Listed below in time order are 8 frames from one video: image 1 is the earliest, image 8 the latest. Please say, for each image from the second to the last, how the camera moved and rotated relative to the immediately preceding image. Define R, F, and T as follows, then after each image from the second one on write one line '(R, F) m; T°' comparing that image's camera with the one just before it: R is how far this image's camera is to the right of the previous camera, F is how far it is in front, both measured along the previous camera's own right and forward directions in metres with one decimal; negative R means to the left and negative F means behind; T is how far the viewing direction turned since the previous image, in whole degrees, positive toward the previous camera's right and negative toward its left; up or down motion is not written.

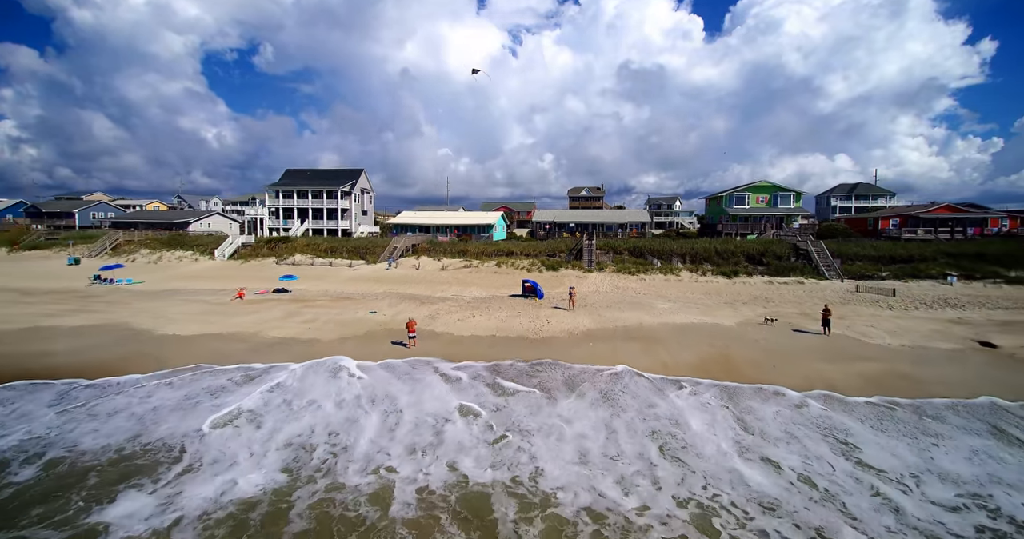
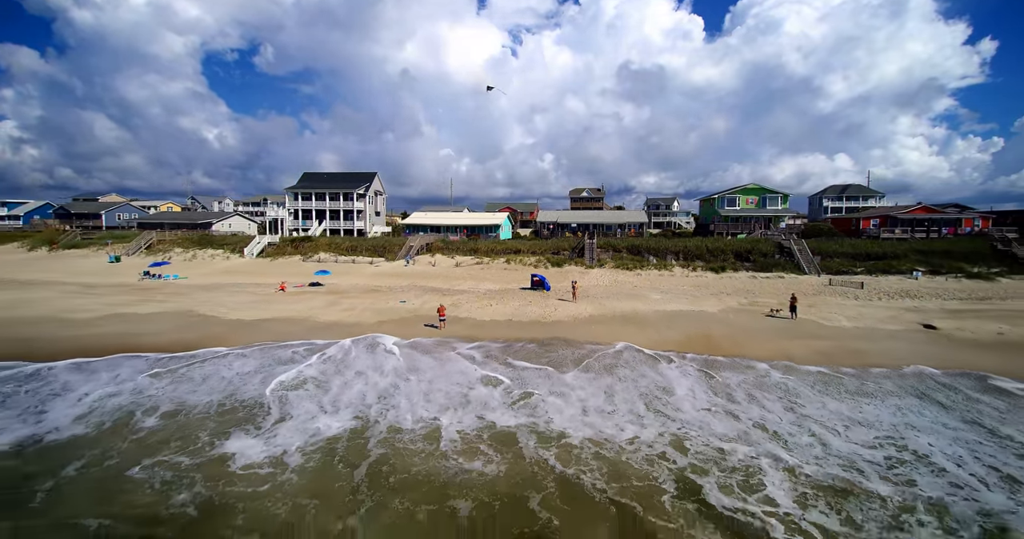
(-0.5, -2.5) m; 0°
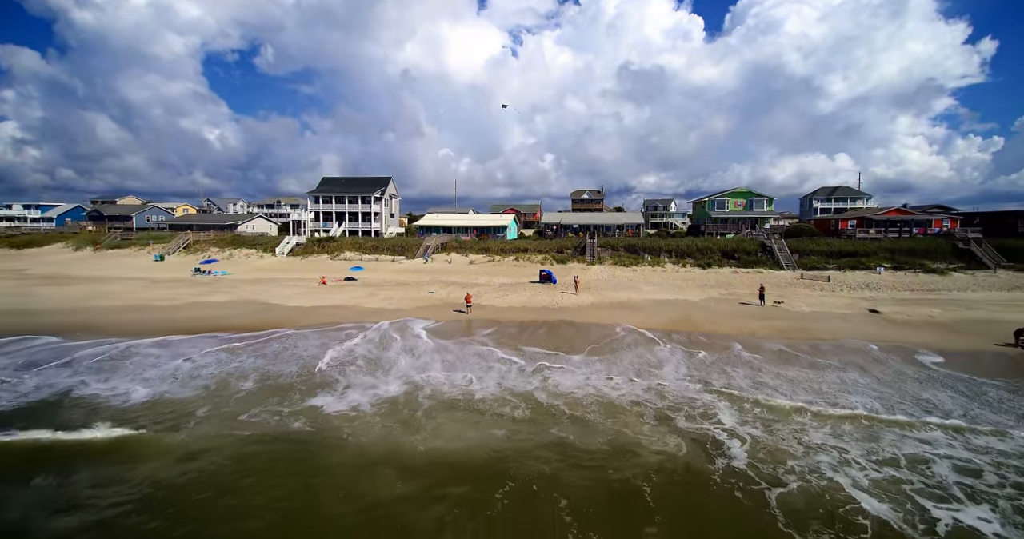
(-0.6, -3.2) m; 0°
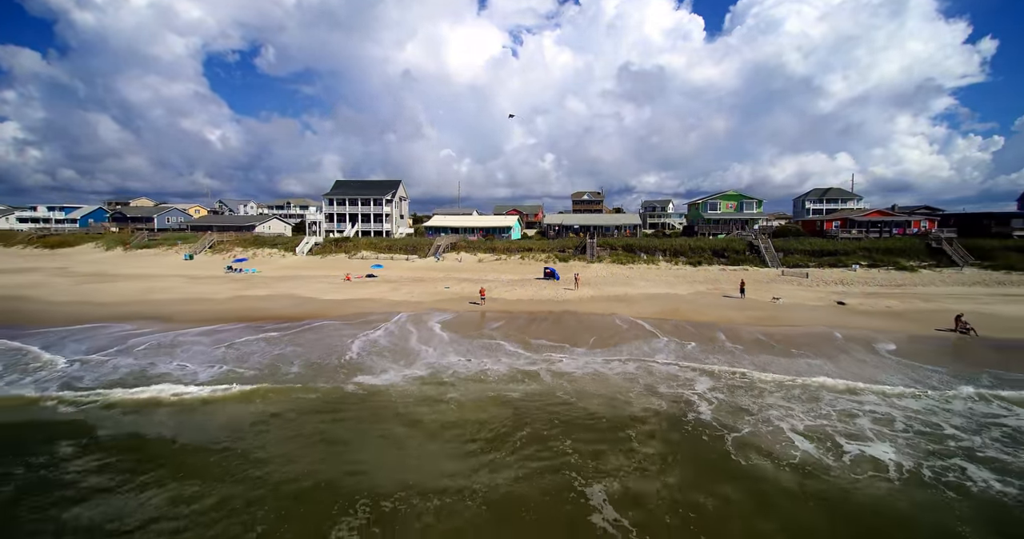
(-0.4, -2.5) m; 0°
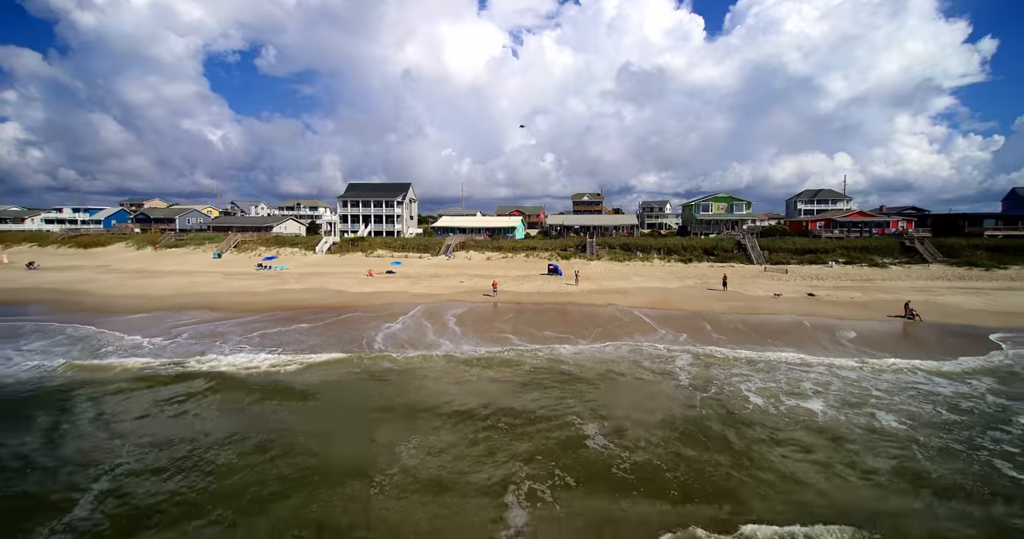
(-0.4, -2.9) m; 0°
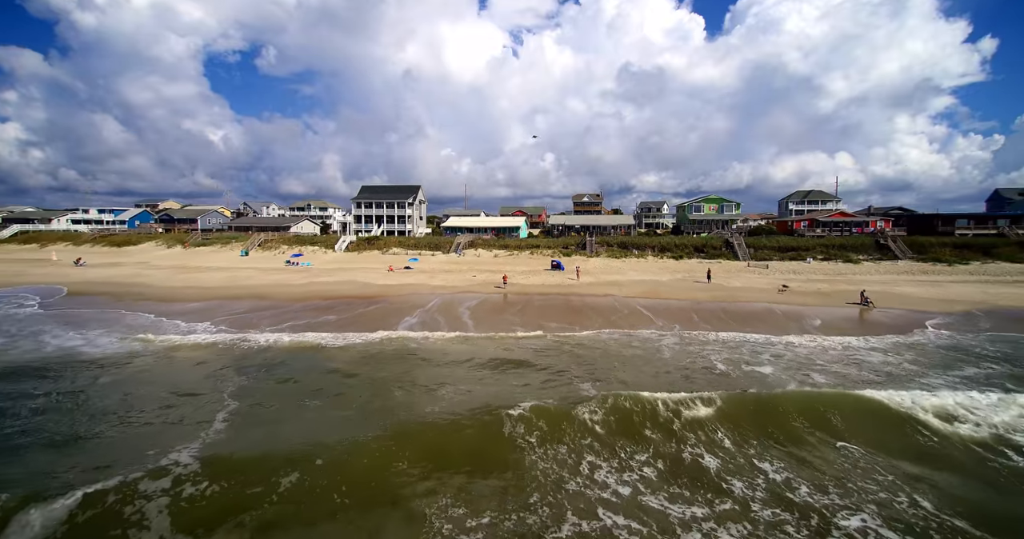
(-0.5, -3.2) m; 0°
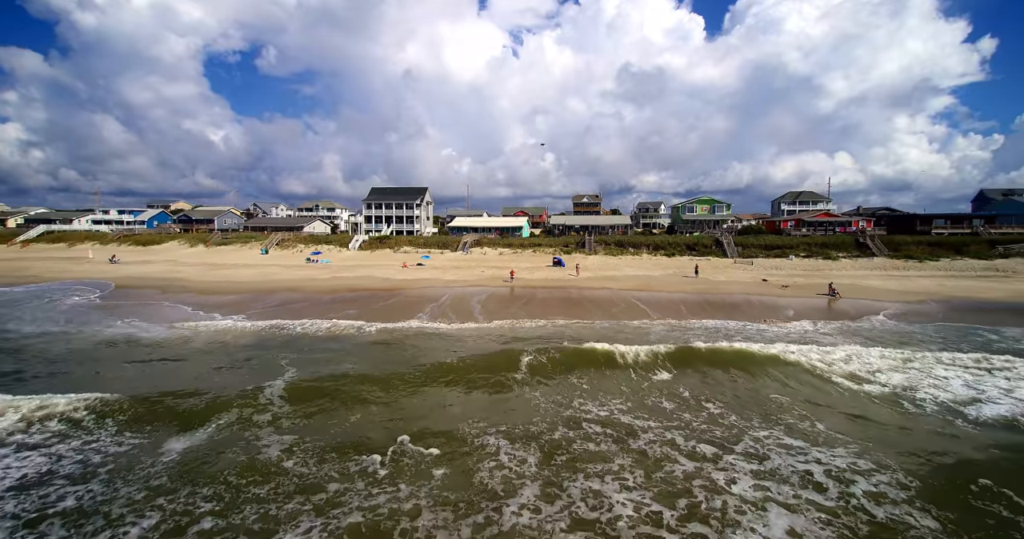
(-0.3, -2.9) m; 0°
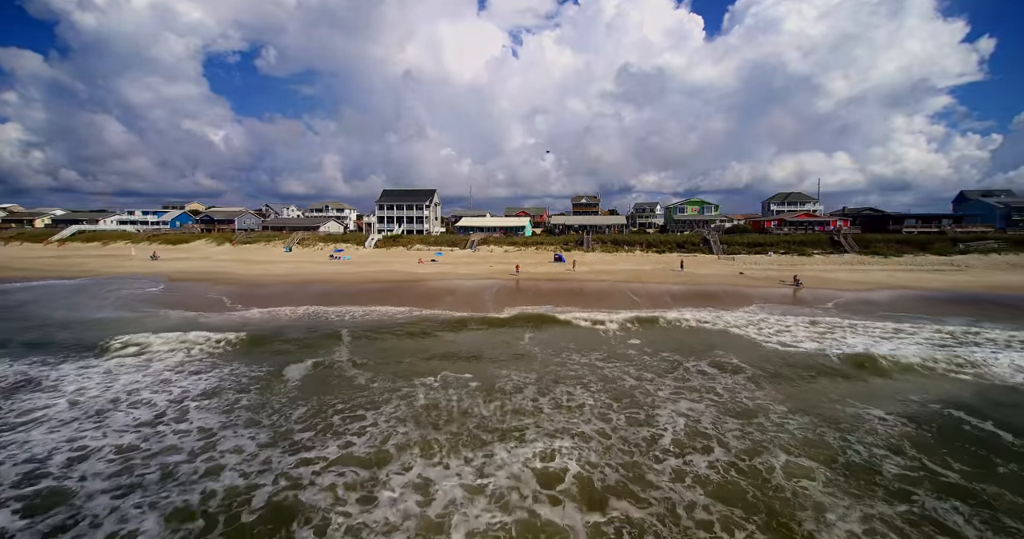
(-0.4, -4.0) m; 0°
